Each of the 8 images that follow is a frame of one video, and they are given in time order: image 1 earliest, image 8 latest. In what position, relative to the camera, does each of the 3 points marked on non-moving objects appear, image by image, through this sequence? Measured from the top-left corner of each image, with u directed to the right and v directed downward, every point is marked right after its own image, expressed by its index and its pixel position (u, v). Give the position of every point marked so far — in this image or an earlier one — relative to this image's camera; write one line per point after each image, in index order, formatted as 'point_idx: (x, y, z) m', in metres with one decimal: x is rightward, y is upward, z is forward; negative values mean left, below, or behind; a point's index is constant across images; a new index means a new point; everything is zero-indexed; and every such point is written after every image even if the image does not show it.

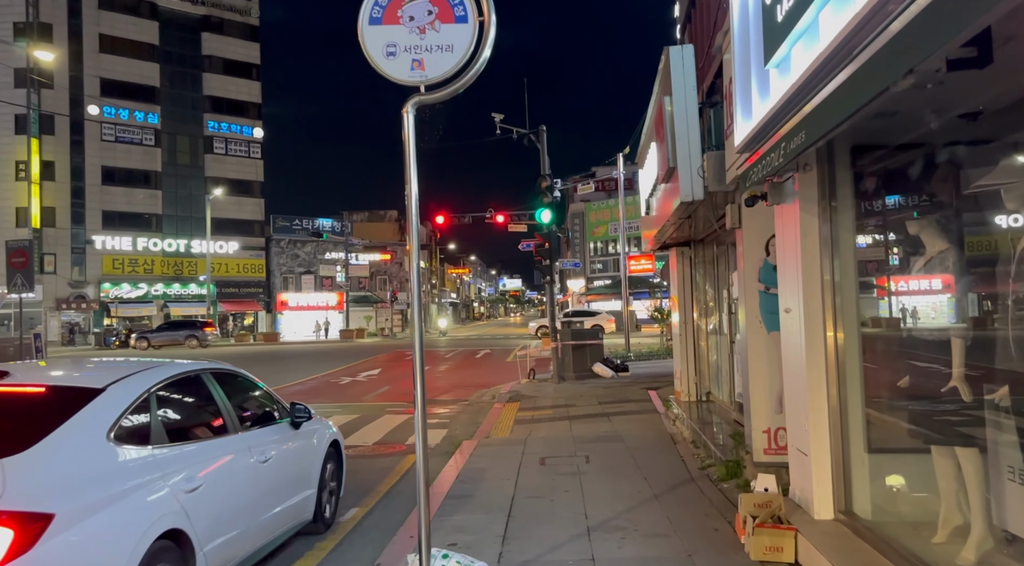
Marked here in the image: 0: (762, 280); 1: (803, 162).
0: (+2.3, 0.0, +7.1) m
1: (+2.0, +0.8, +5.3) m
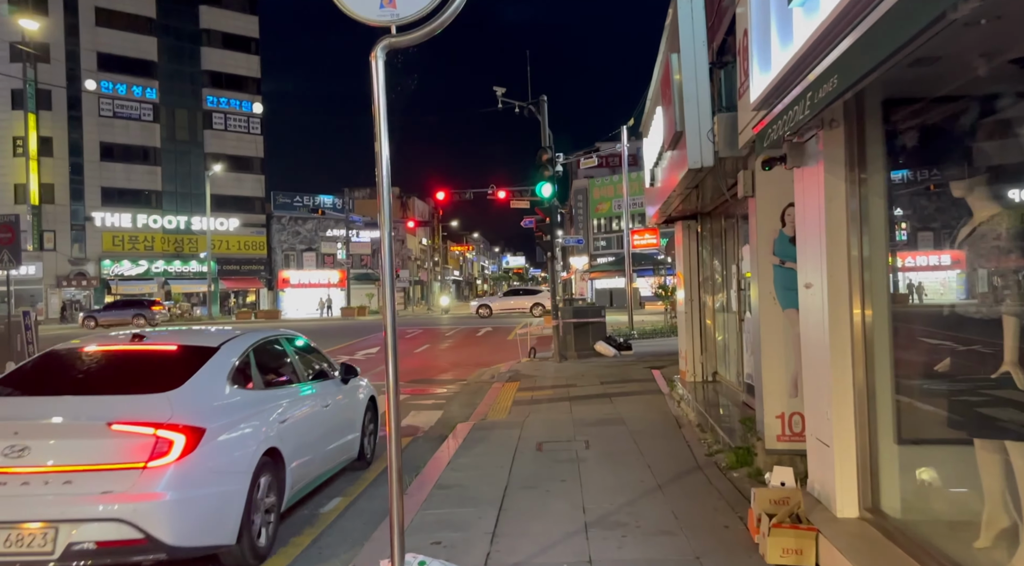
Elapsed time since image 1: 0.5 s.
0: (+2.2, +0.2, +6.5) m
1: (+1.9, +1.0, +4.7) m
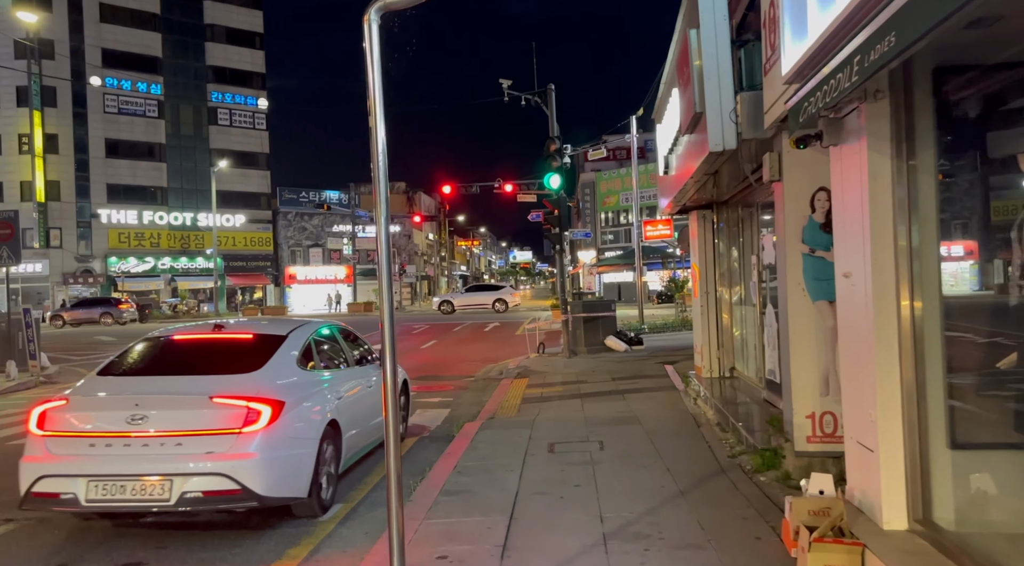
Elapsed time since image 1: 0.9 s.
0: (+2.3, +0.3, +6.1) m
1: (+2.0, +1.1, +4.3) m
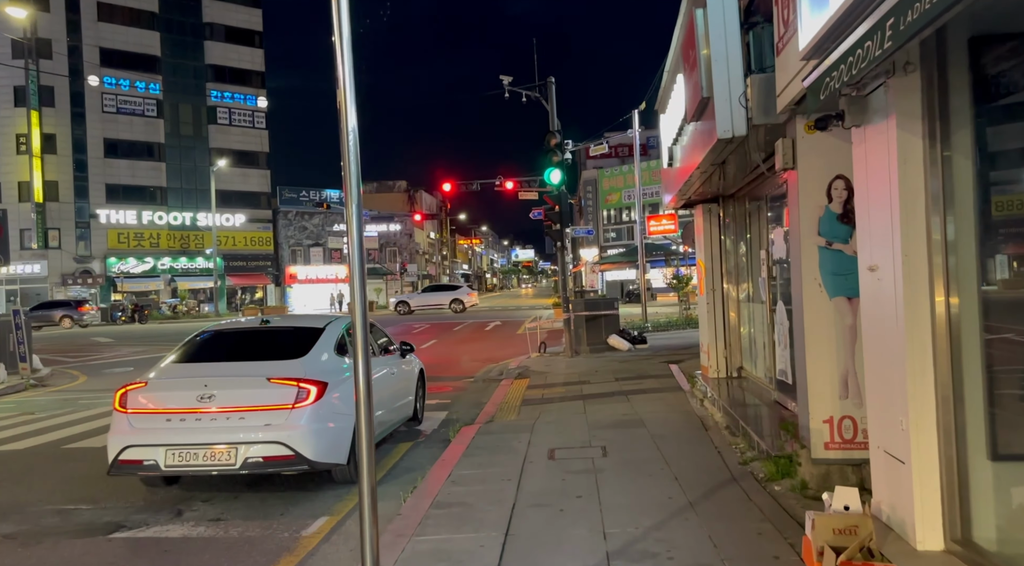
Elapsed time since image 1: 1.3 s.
0: (+2.3, +0.4, +5.7) m
1: (+1.9, +1.1, +3.8) m
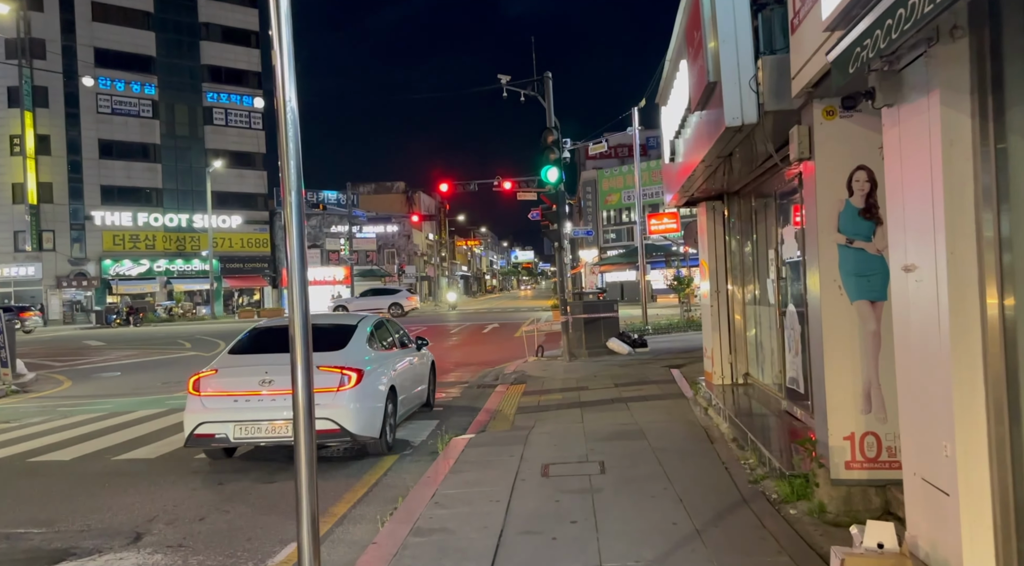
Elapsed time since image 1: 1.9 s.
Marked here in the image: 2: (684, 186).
0: (+2.2, +0.3, +5.1) m
1: (+1.8, +1.1, +3.3) m
2: (+2.1, +1.2, +9.6) m
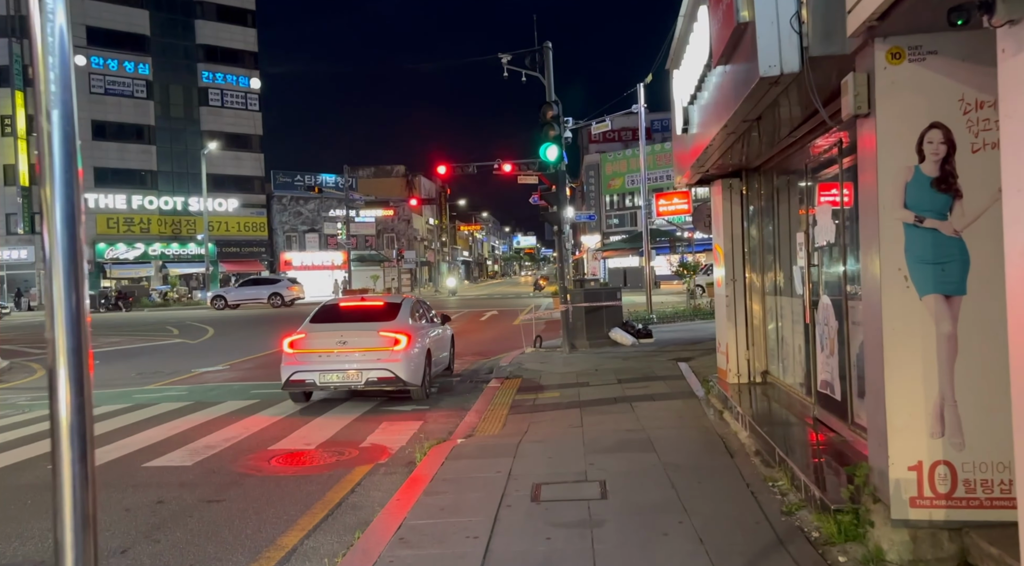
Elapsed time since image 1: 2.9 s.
0: (+2.1, +0.4, +4.0) m
1: (+1.7, +1.1, +2.2) m
2: (+2.1, +1.4, +8.5) m
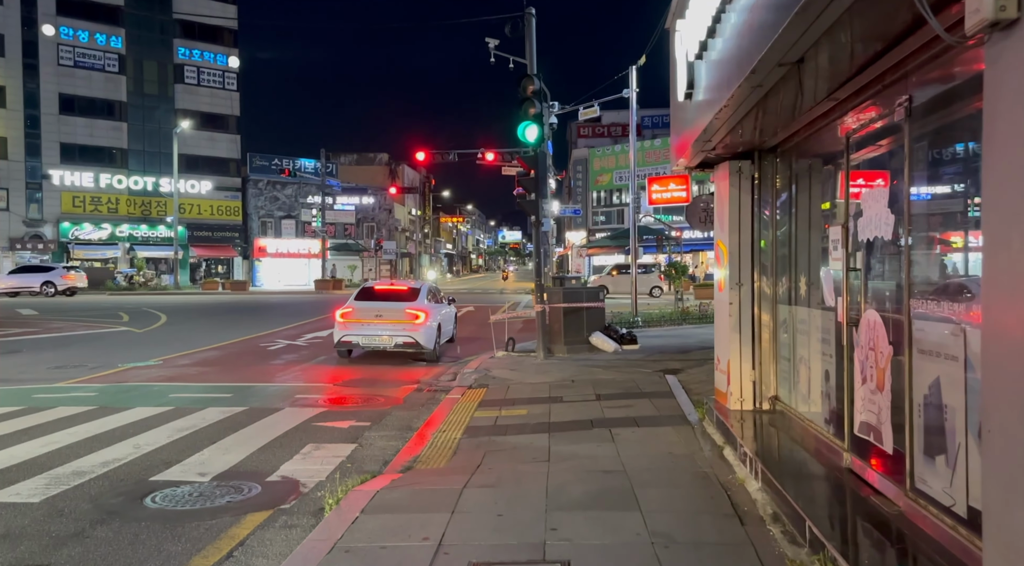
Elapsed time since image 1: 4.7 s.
0: (+1.8, +0.3, +2.4) m
1: (+1.5, +1.0, +0.5) m
2: (+1.7, +1.3, +6.8) m
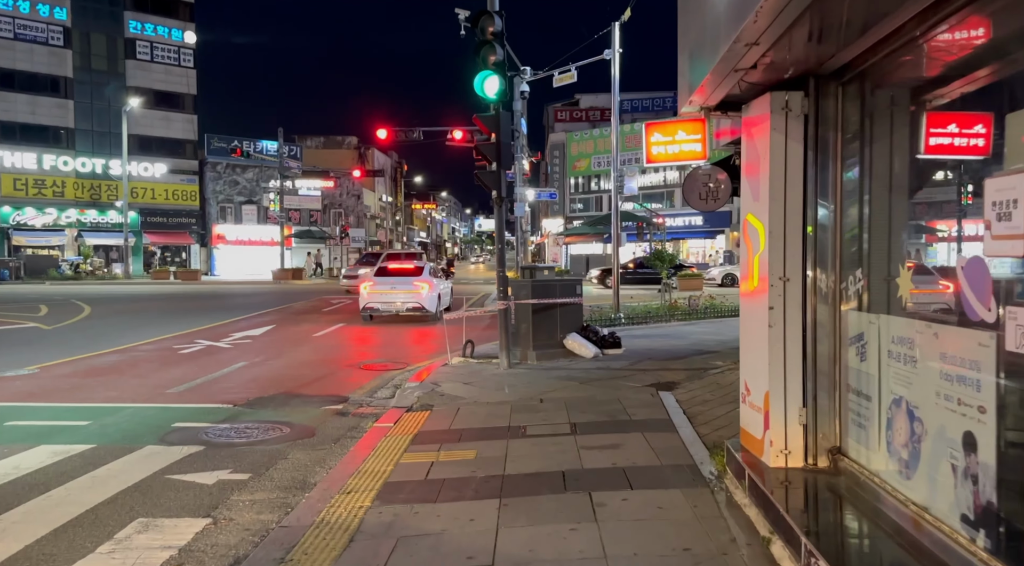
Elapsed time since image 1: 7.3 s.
0: (+1.5, +0.3, -0.2) m
1: (+1.3, +1.0, -2.0) m
2: (+1.3, +1.4, +4.3) m
